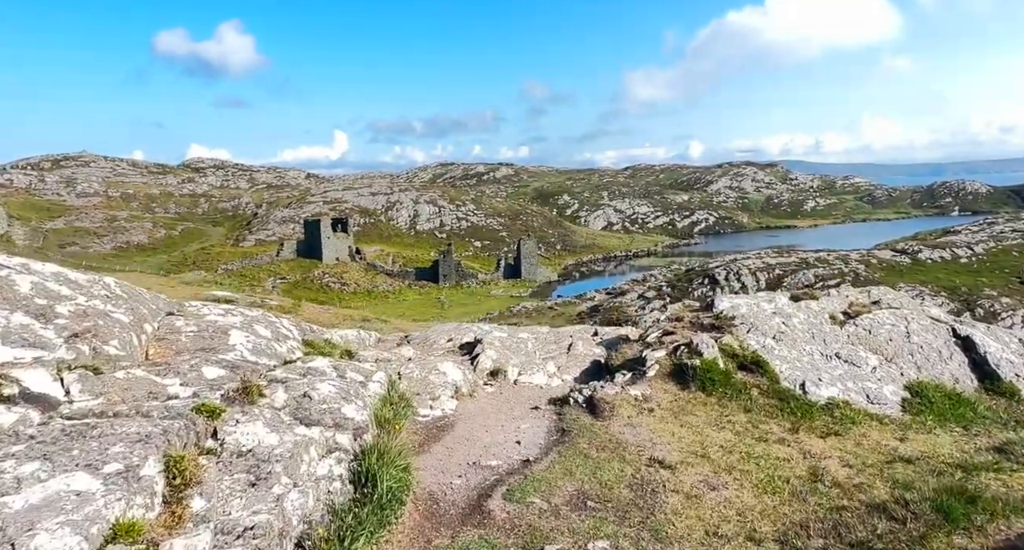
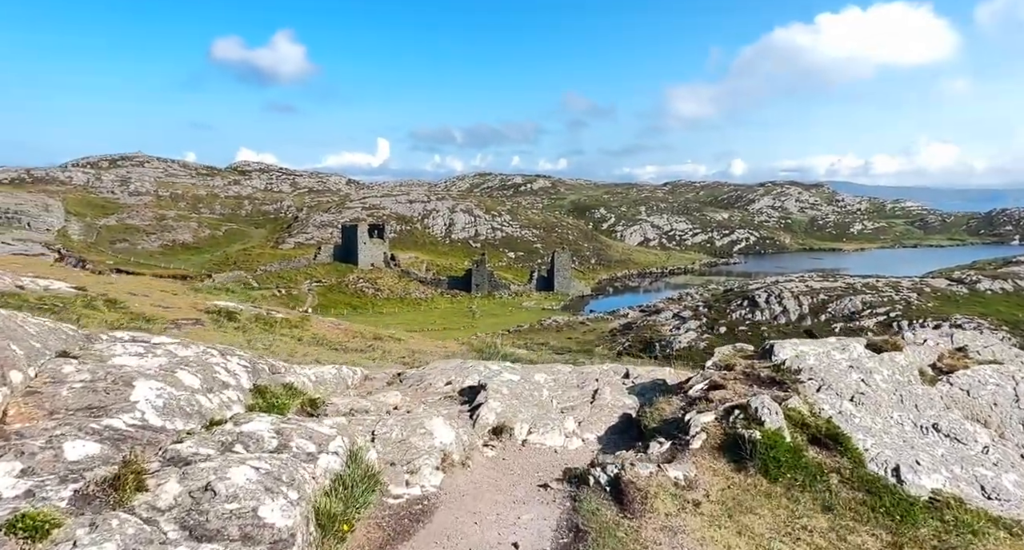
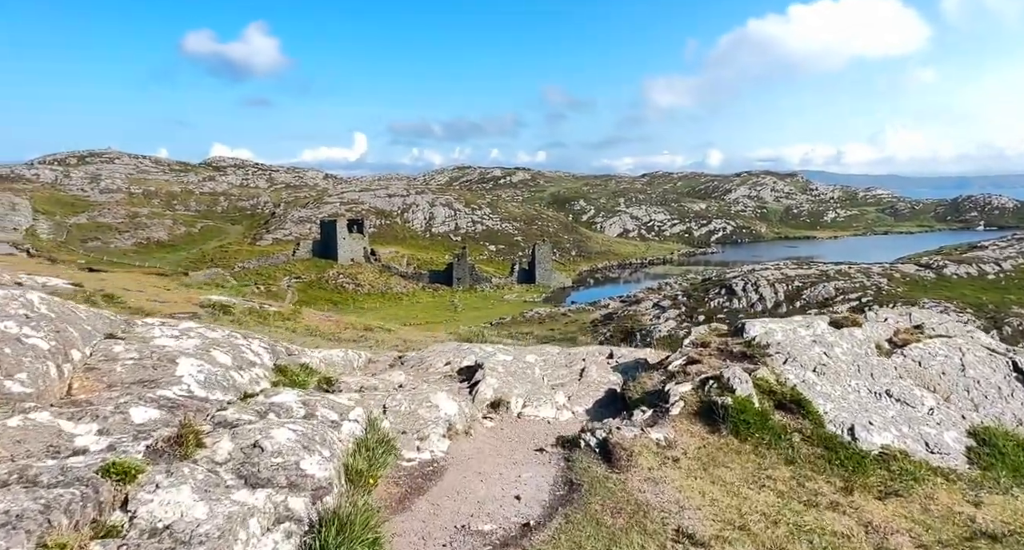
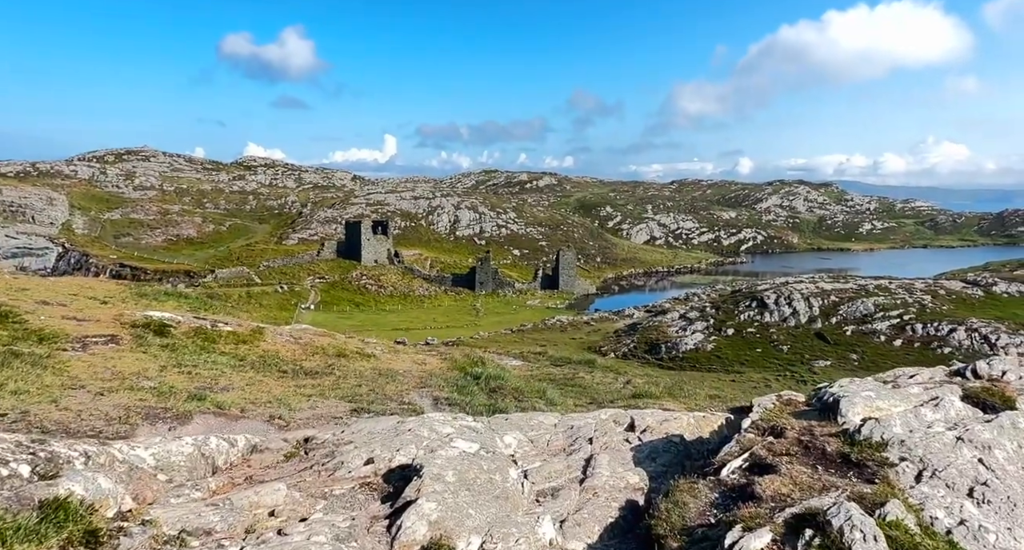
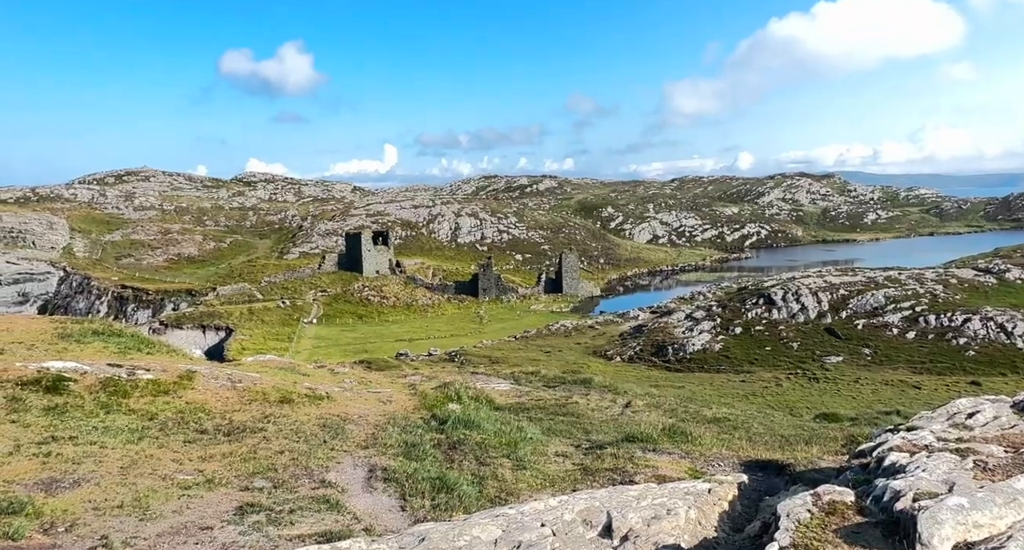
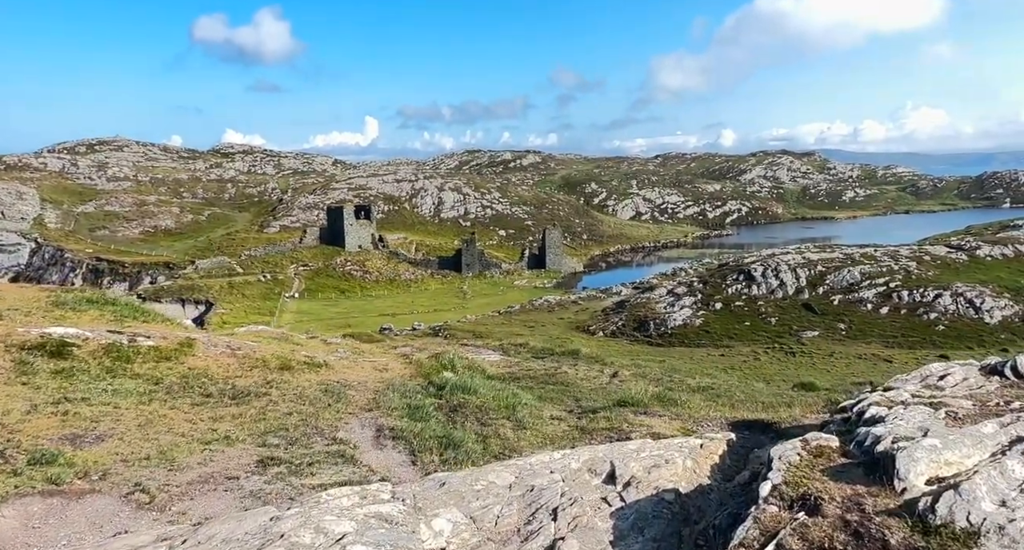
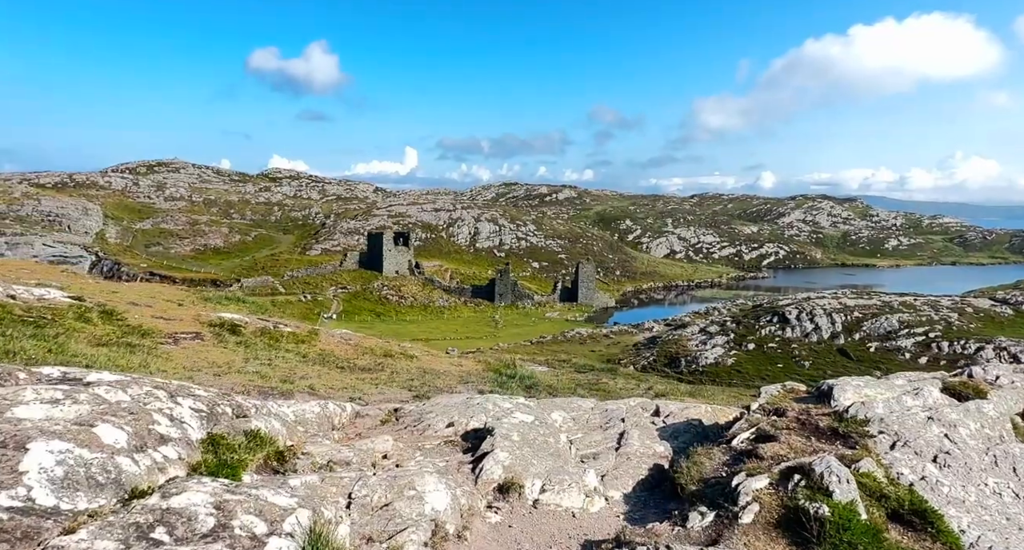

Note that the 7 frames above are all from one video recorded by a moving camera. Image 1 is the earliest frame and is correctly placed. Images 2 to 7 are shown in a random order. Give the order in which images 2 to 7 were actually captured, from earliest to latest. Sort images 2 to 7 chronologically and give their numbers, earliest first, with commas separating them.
3, 2, 7, 4, 6, 5
